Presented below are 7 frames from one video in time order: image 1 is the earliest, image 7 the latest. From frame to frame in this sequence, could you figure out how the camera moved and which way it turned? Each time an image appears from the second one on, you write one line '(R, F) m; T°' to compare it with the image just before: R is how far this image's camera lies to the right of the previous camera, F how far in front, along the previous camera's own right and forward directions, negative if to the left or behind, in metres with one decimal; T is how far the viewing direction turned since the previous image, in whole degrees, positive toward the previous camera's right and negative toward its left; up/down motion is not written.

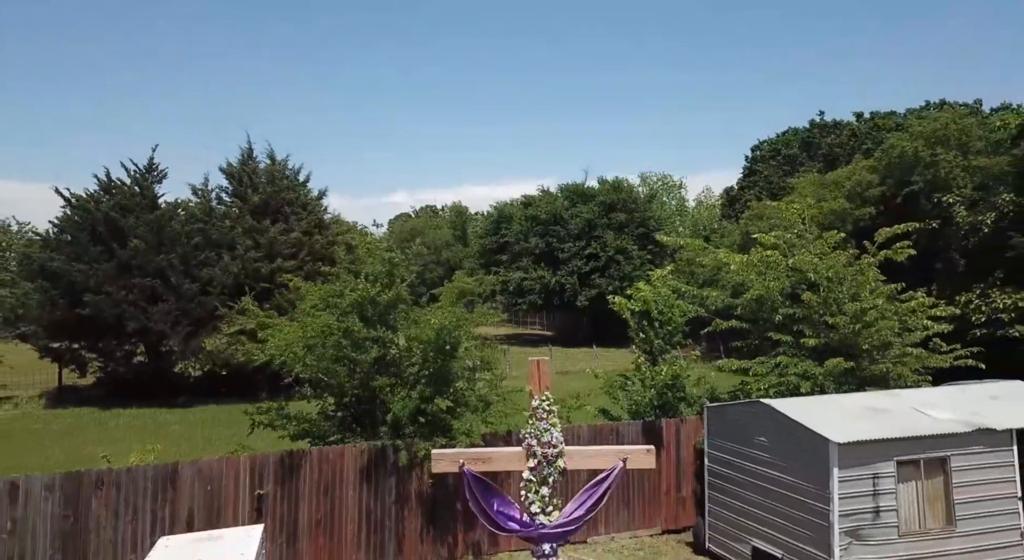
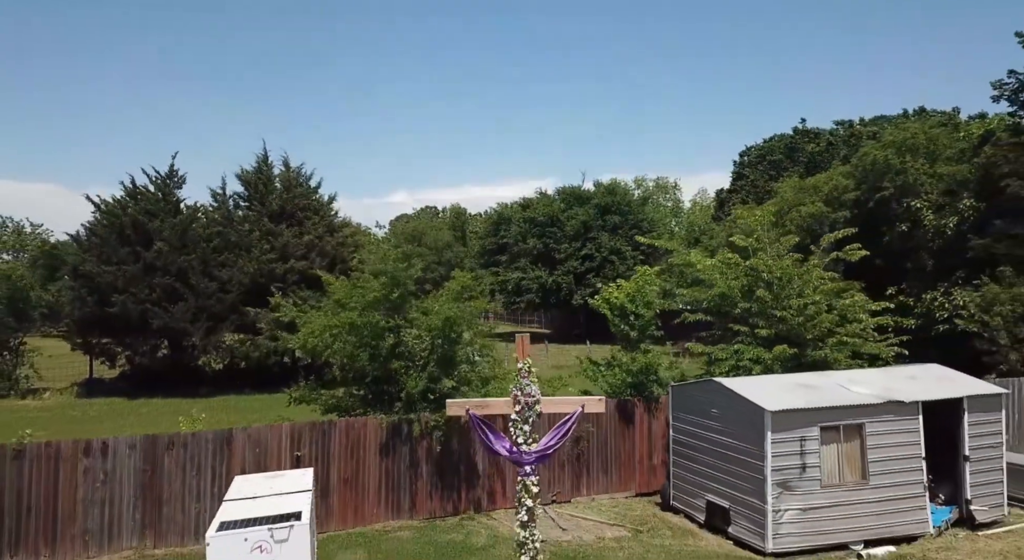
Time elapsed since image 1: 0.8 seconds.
(+0.1, -2.0) m; 0°
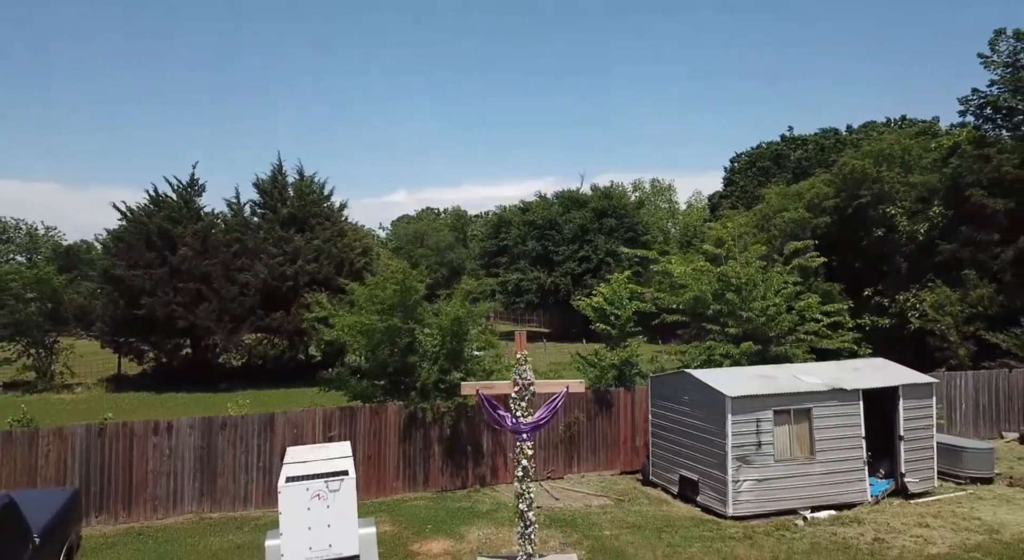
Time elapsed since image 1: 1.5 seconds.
(0.0, -1.9) m; 0°
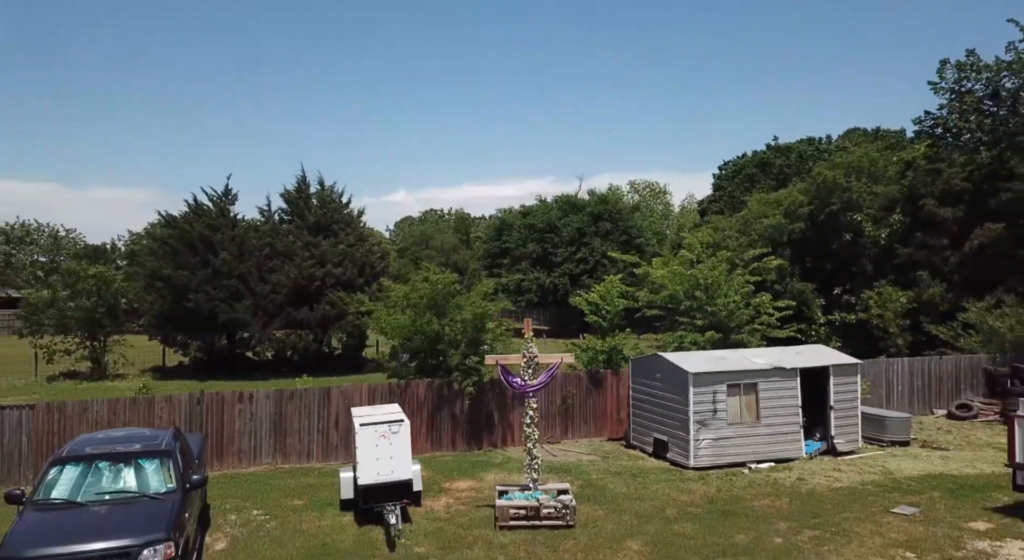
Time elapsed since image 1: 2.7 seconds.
(-0.2, -3.3) m; 0°
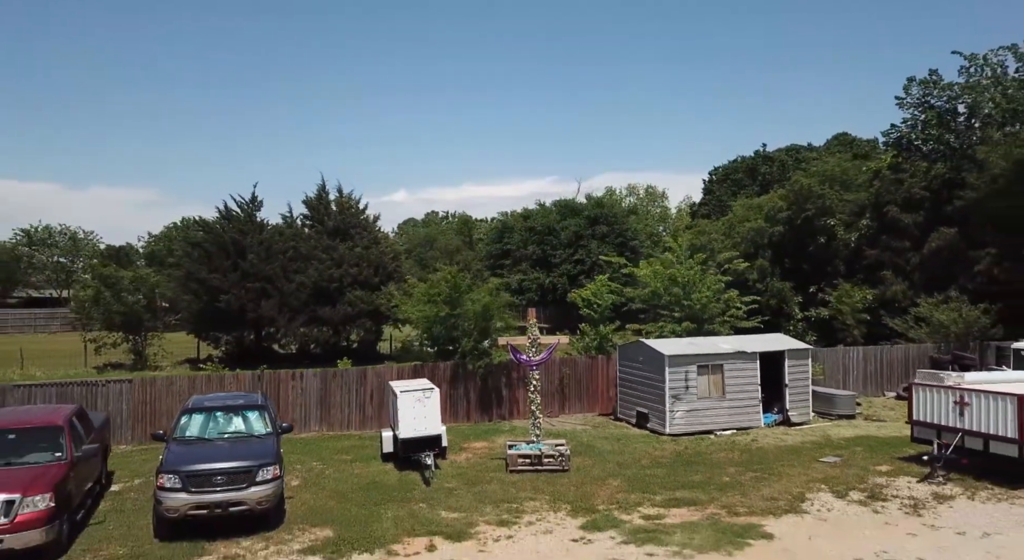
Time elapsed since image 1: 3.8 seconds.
(-0.2, -3.1) m; 0°
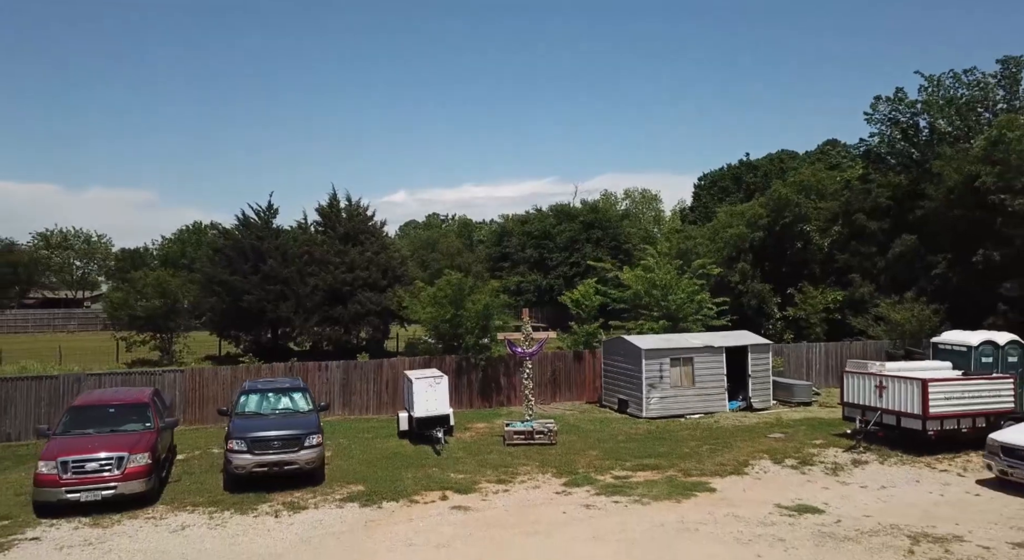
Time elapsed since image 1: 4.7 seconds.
(+0.1, -2.8) m; 0°
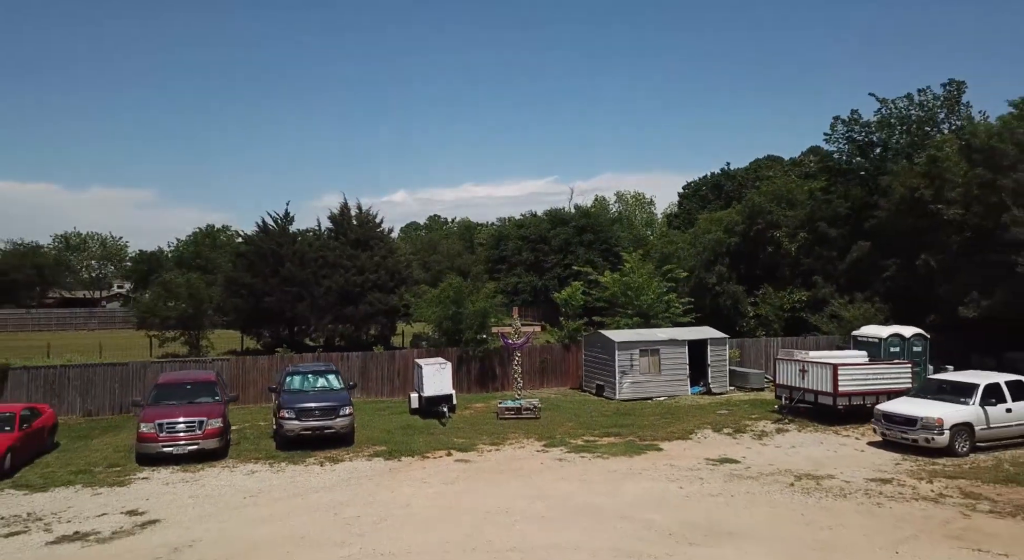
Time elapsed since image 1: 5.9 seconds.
(+0.2, -3.7) m; 0°
